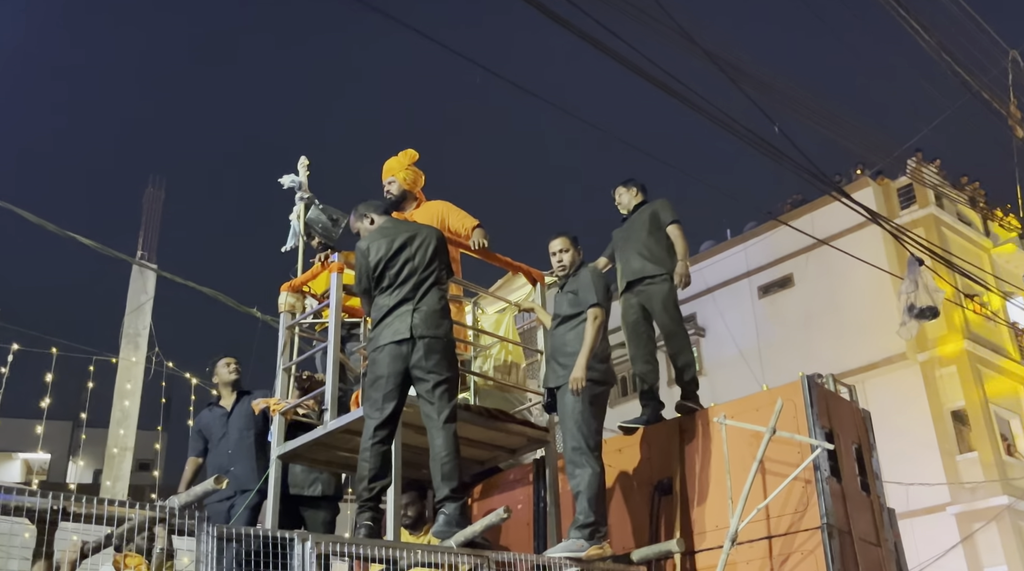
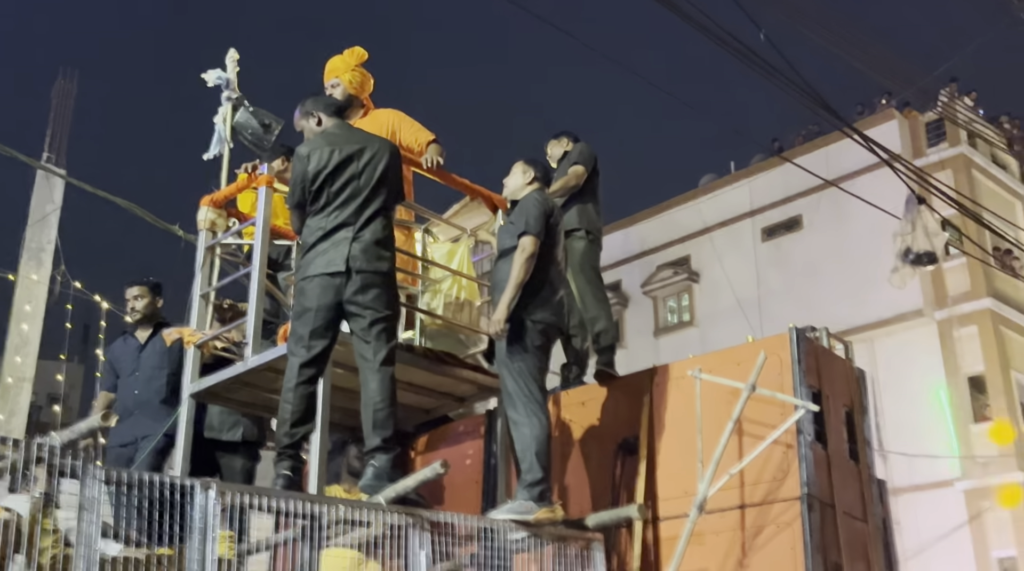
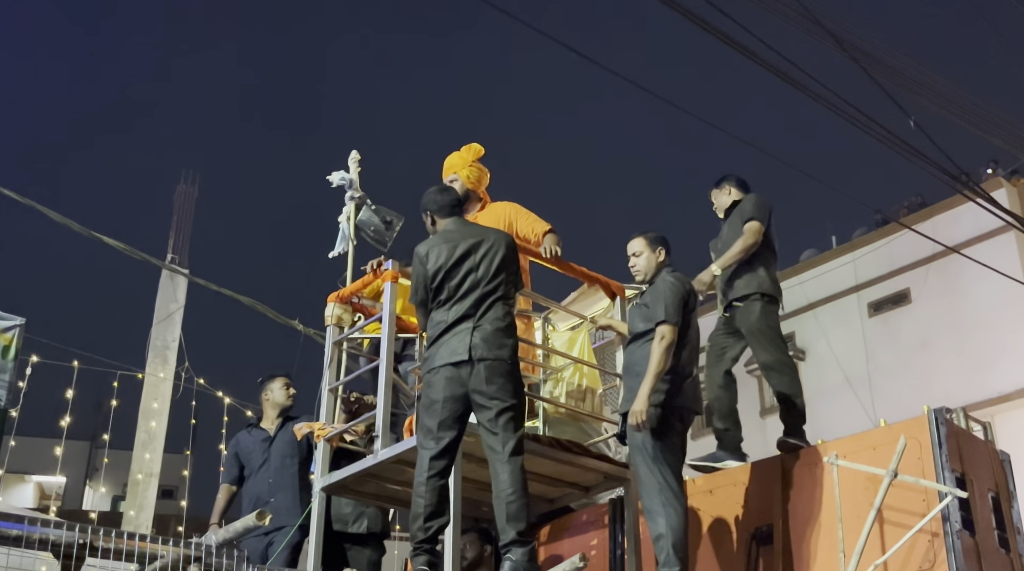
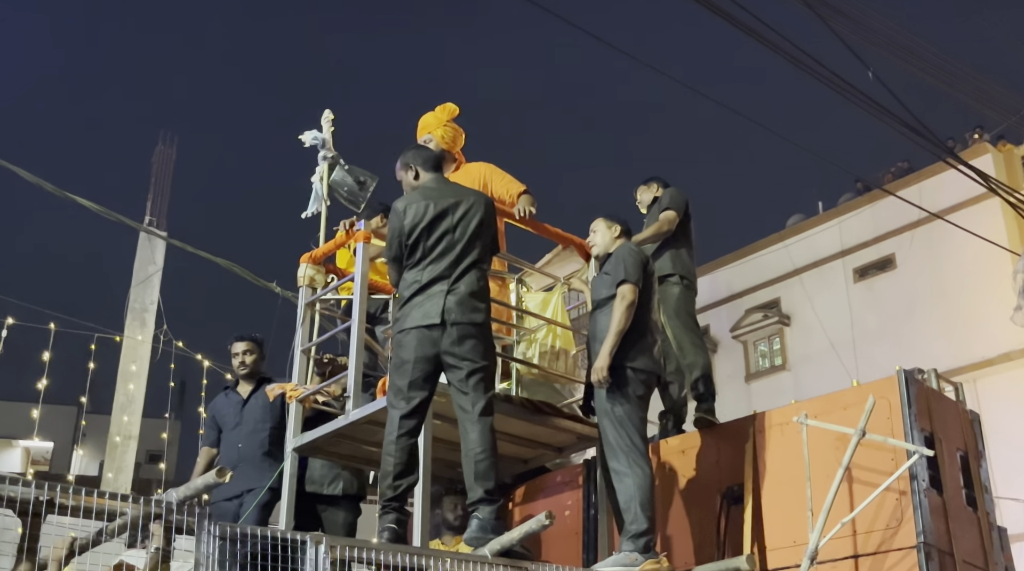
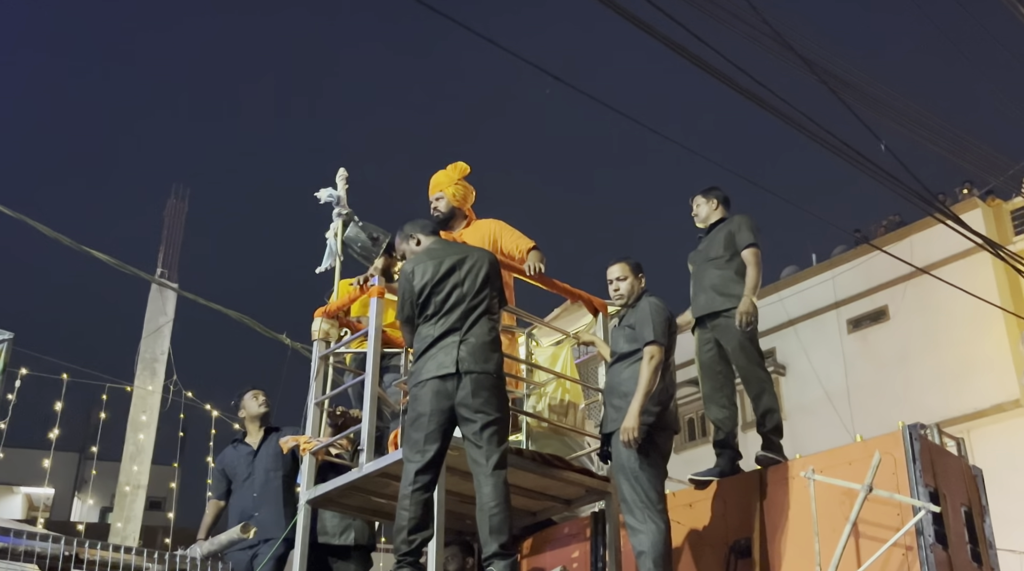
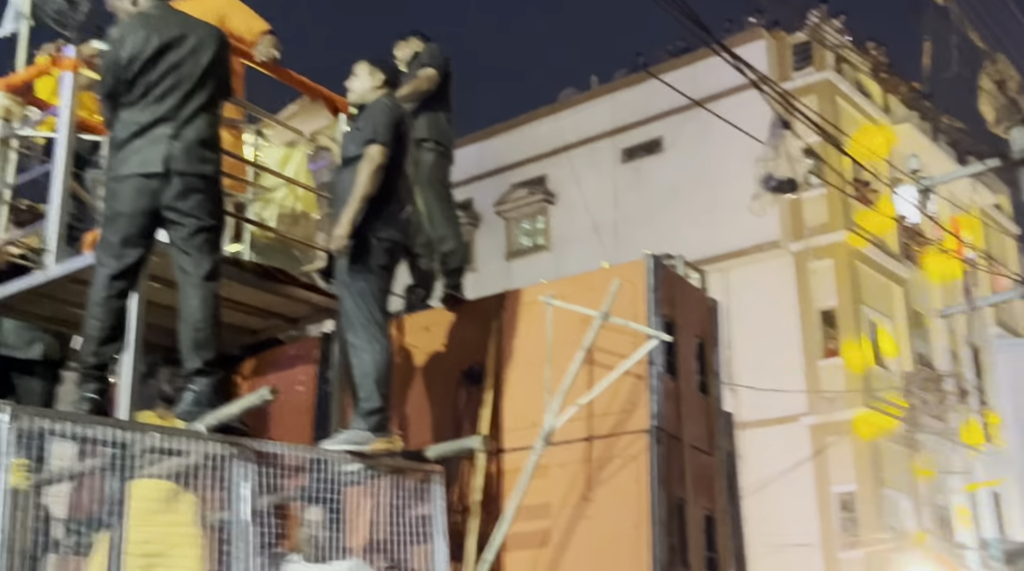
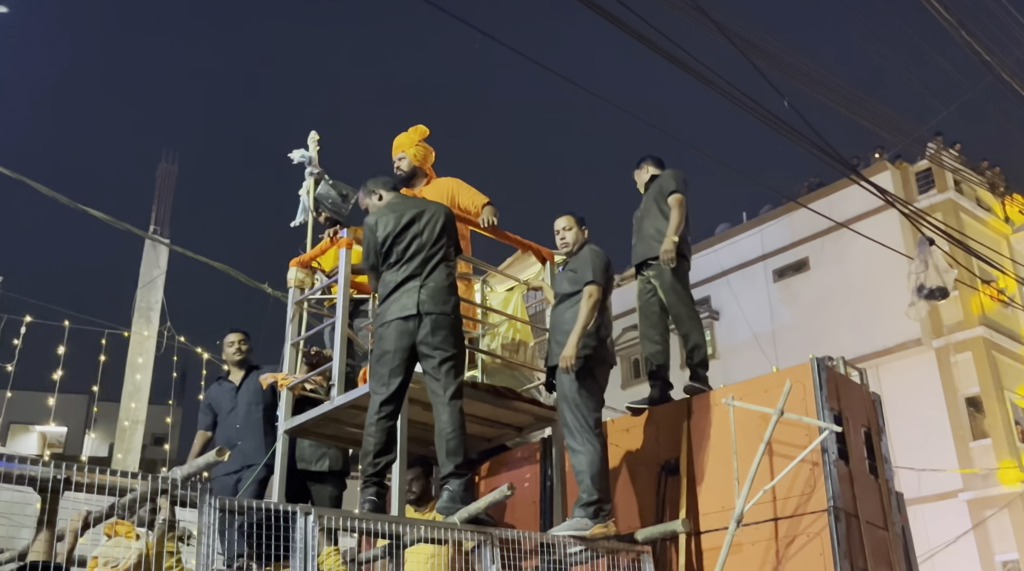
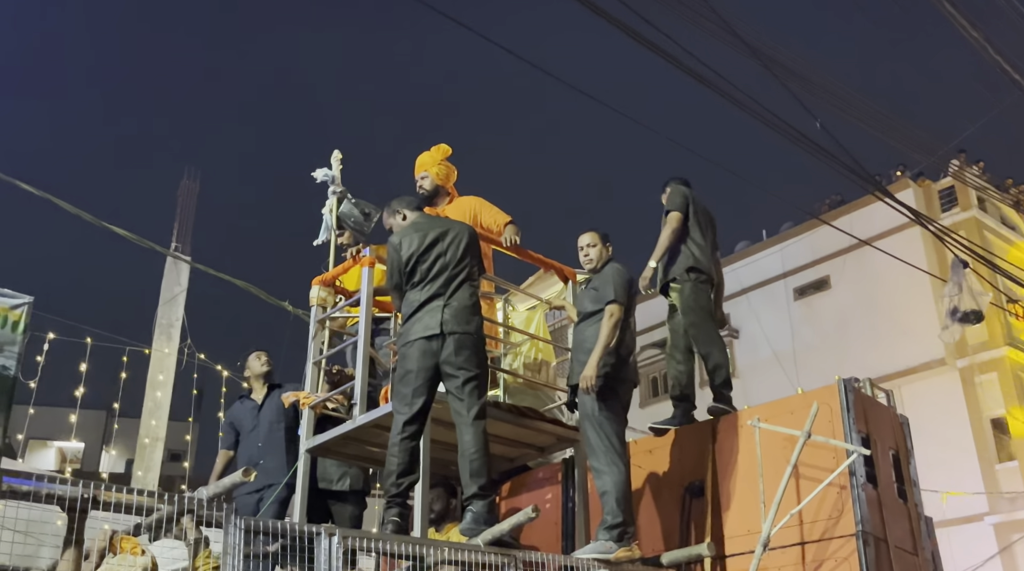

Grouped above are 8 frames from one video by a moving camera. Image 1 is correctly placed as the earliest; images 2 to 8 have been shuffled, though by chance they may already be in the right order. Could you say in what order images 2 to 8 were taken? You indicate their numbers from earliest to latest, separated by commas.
7, 8, 5, 3, 4, 2, 6
